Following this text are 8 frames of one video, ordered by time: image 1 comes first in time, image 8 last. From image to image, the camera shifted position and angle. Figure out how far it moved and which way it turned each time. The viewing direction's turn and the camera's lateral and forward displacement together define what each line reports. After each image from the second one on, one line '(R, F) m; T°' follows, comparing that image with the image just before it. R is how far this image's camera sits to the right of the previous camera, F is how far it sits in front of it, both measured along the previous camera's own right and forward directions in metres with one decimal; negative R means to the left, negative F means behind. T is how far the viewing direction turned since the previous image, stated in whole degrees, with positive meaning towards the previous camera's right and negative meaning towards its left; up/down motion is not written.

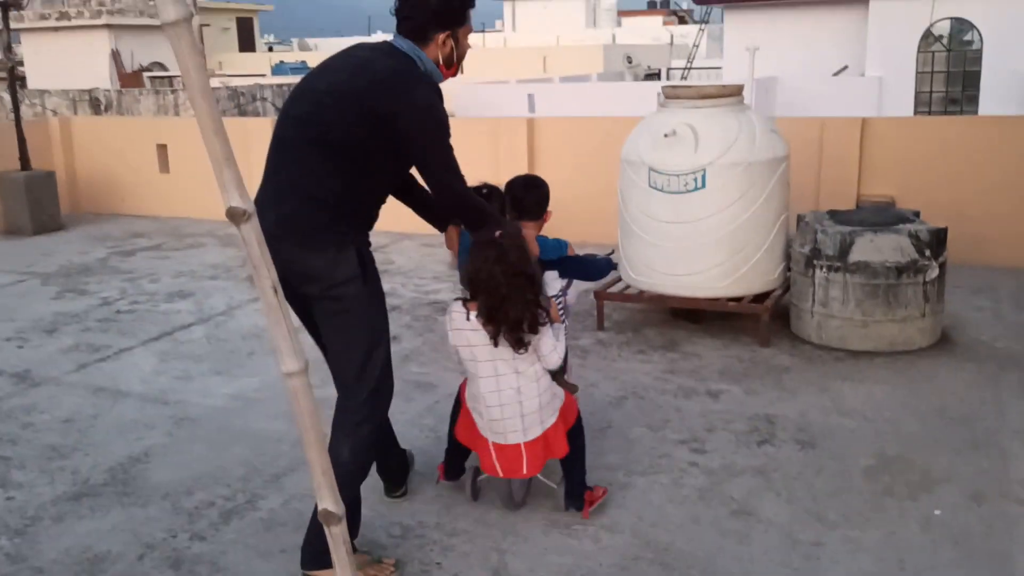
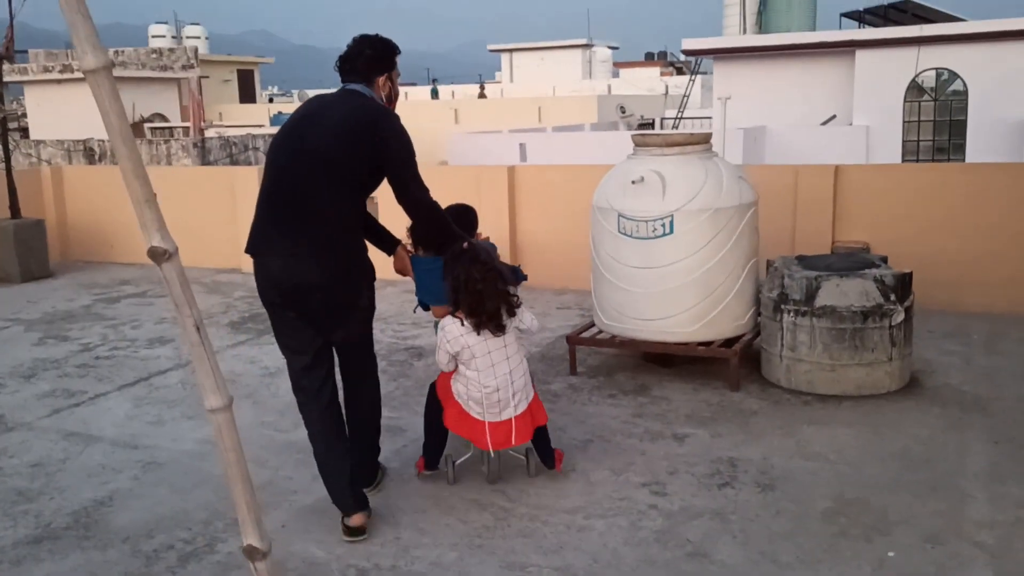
(+0.2, -0.1) m; 0°
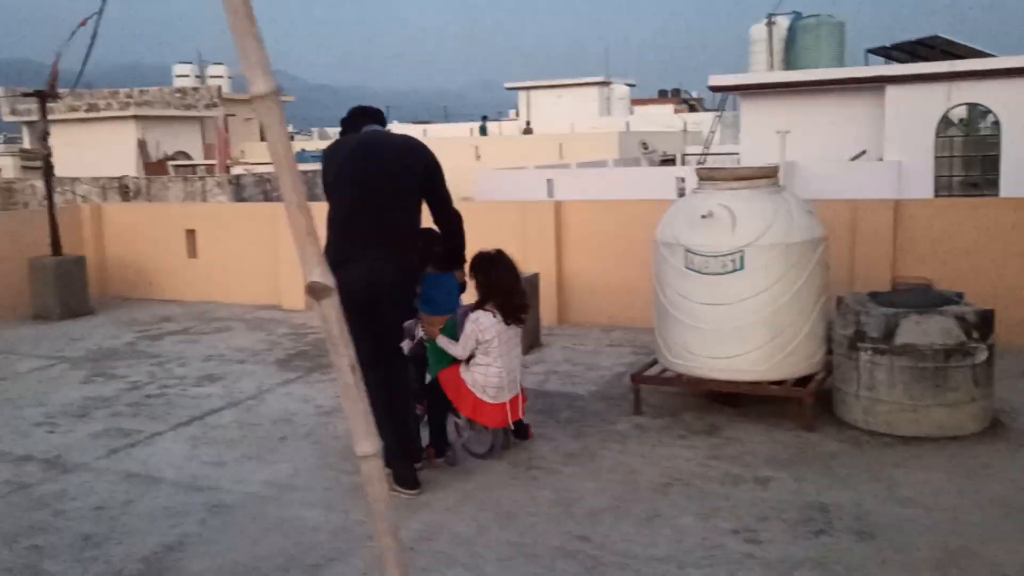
(-0.3, +0.1) m; -1°
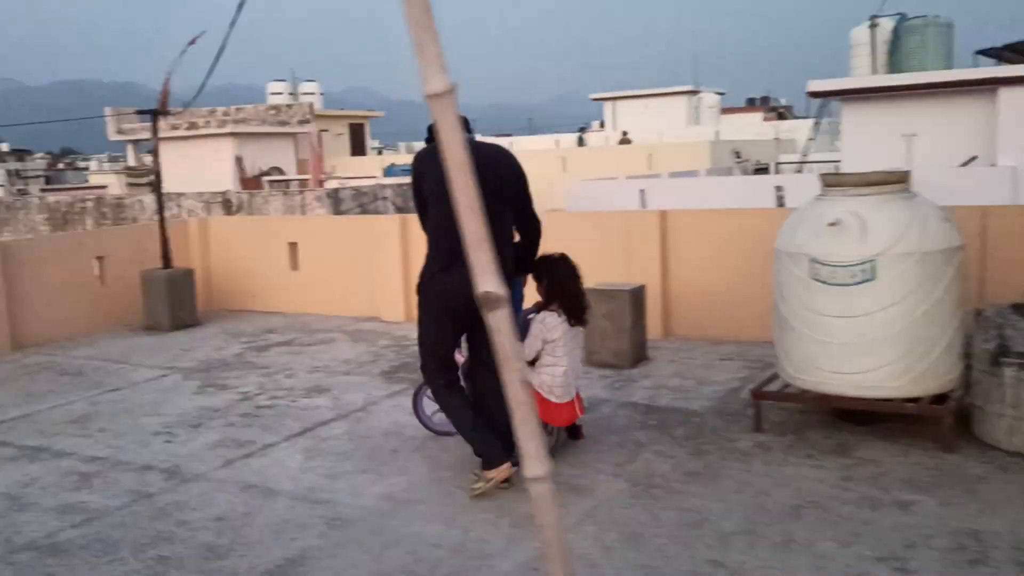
(-0.2, +0.1) m; -5°
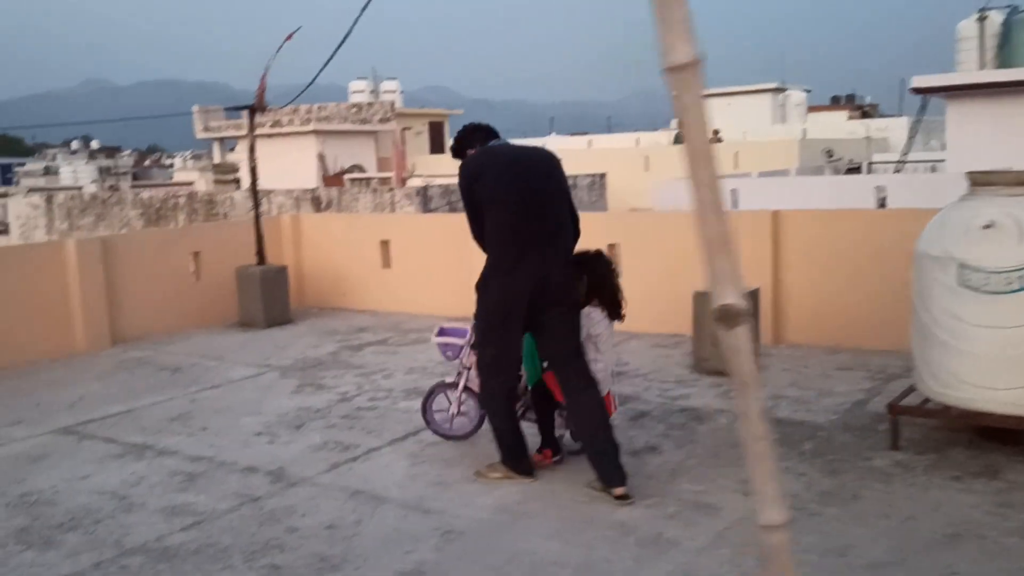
(-0.2, +0.2) m; -4°
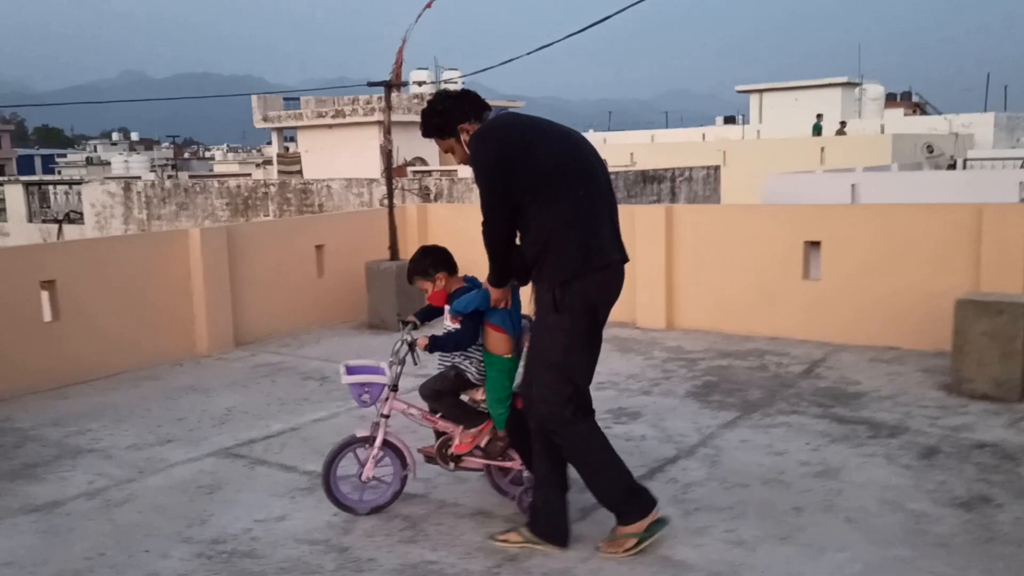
(-1.1, +0.9) m; -2°
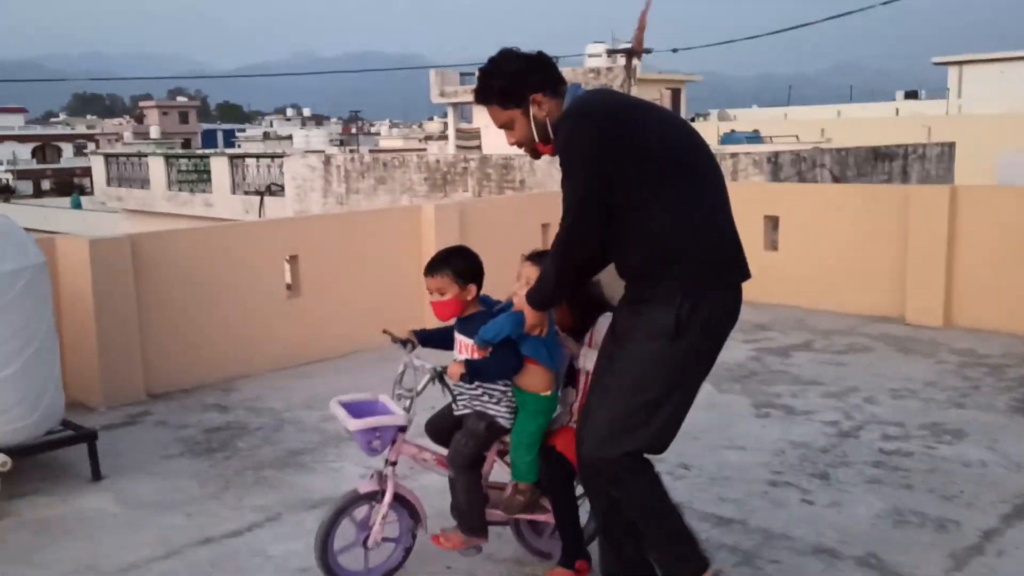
(-0.7, +0.5) m; -9°
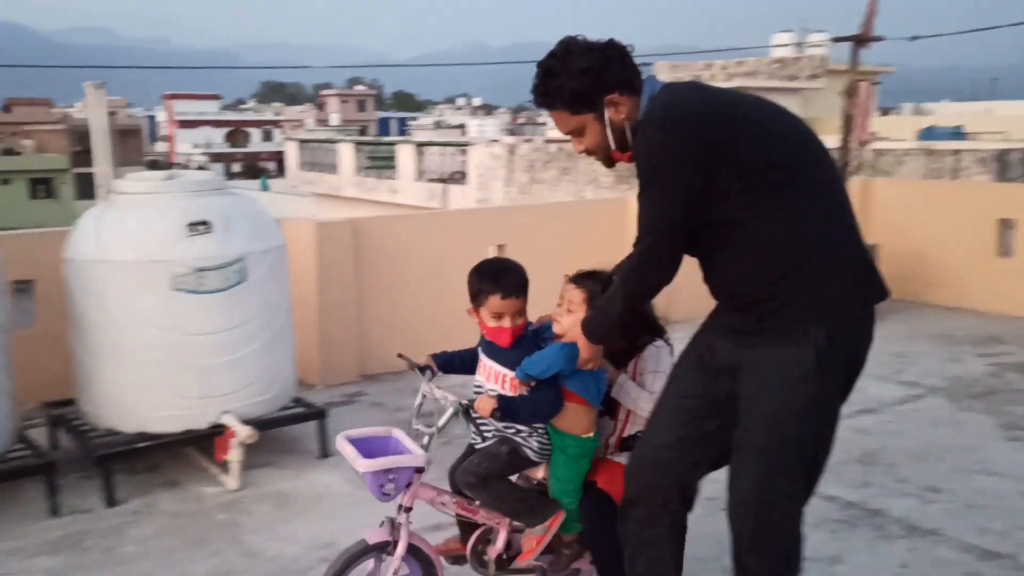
(-0.3, +0.1) m; -10°
